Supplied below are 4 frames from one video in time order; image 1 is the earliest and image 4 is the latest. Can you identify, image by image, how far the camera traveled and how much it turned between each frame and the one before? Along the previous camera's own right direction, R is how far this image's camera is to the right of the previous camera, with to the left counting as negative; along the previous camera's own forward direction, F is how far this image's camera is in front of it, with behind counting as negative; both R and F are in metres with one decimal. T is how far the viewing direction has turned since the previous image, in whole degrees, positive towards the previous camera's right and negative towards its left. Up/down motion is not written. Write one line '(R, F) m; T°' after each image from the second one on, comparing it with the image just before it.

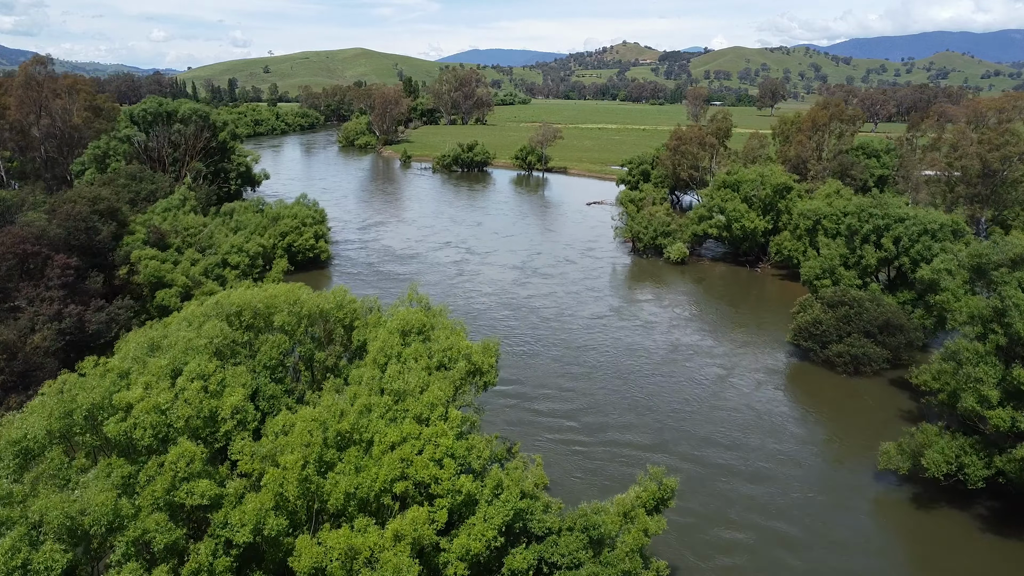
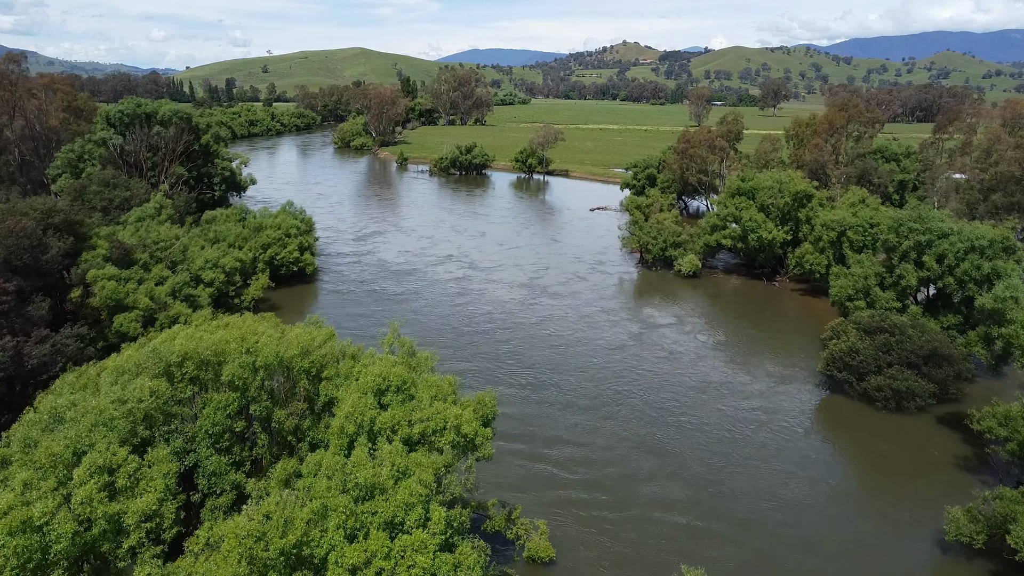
(0.0, +3.8) m; 0°
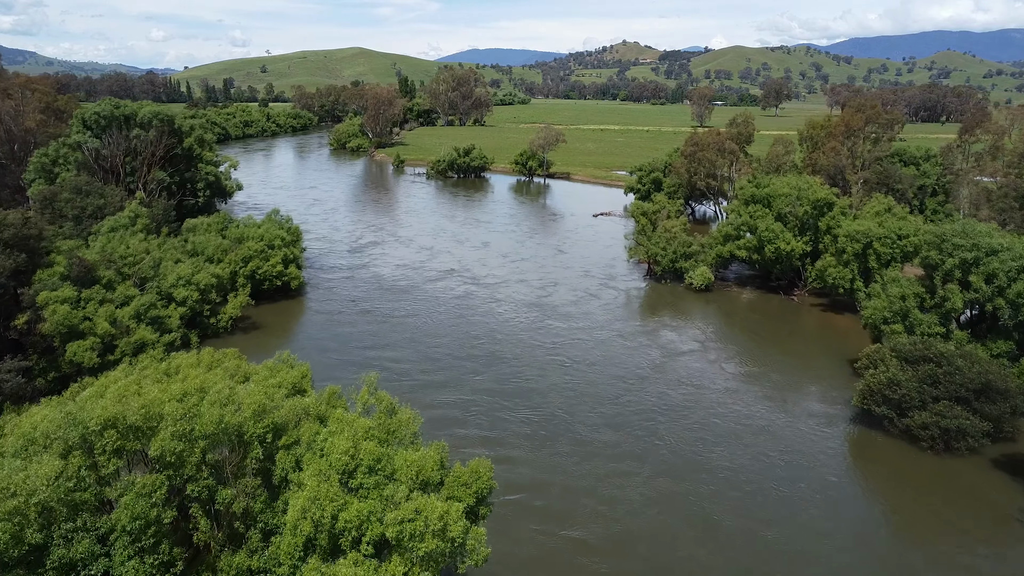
(0.0, +3.4) m; 0°
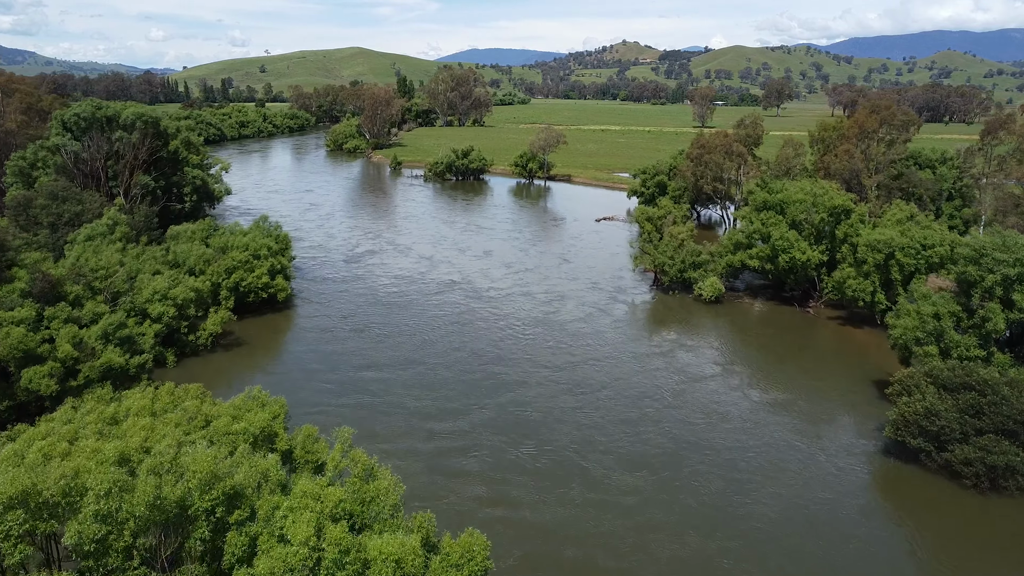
(0.0, +2.6) m; 0°
